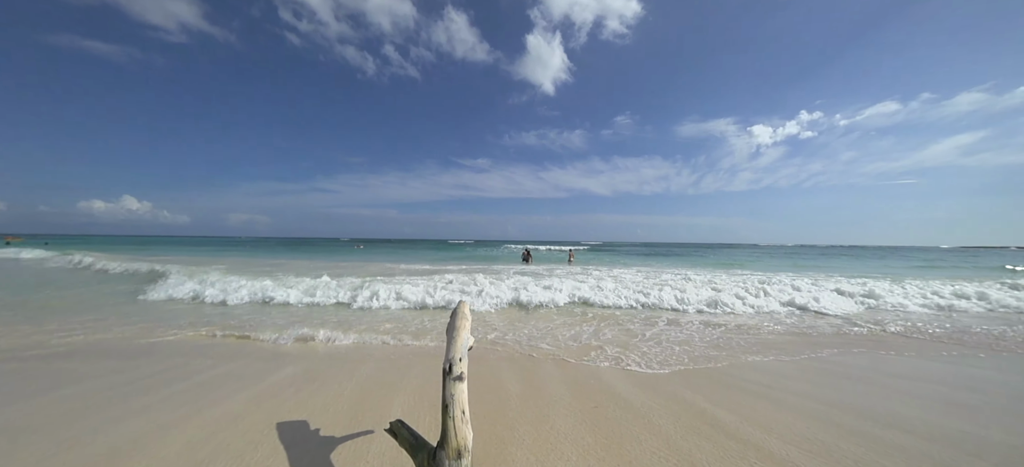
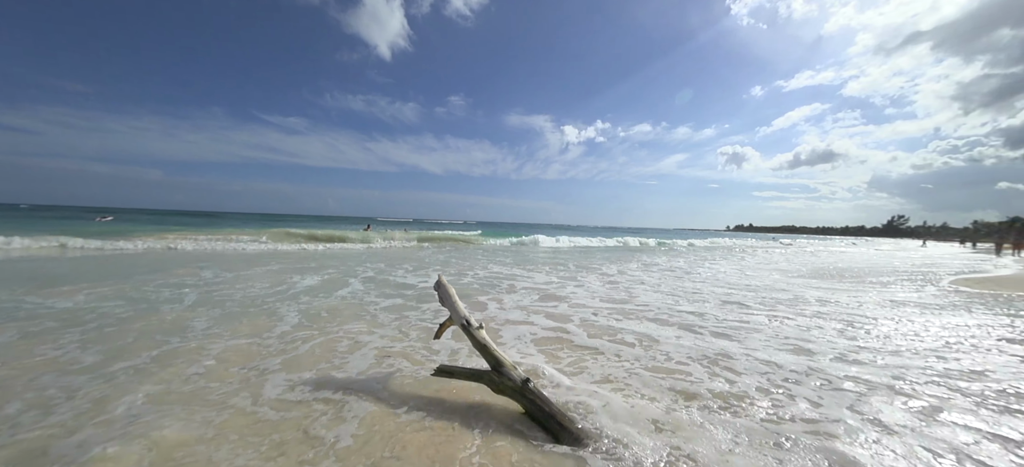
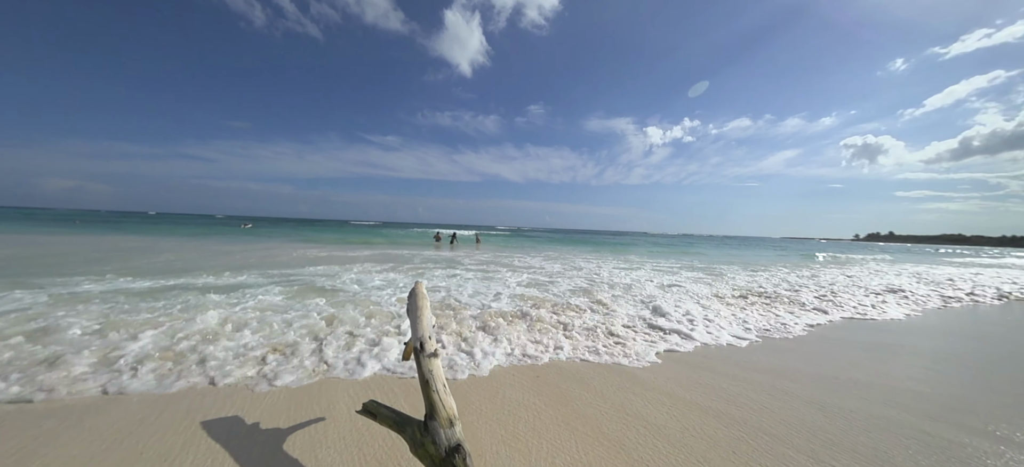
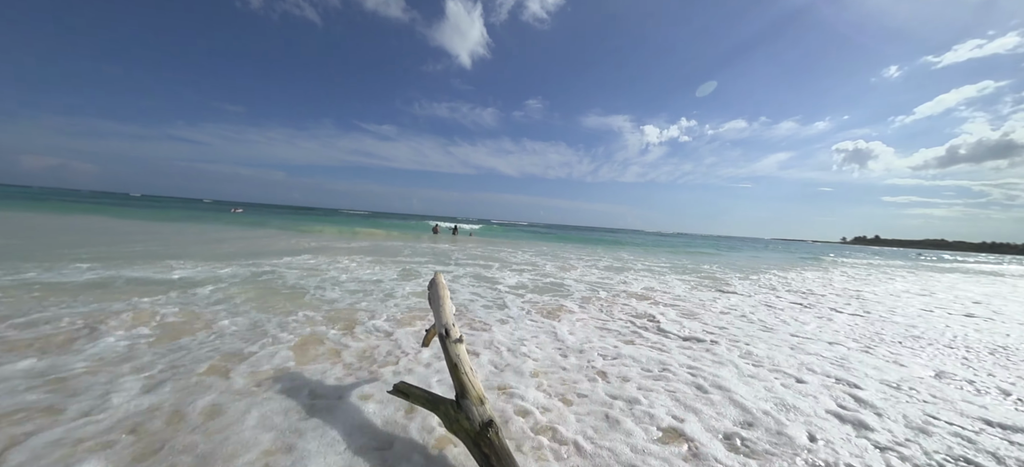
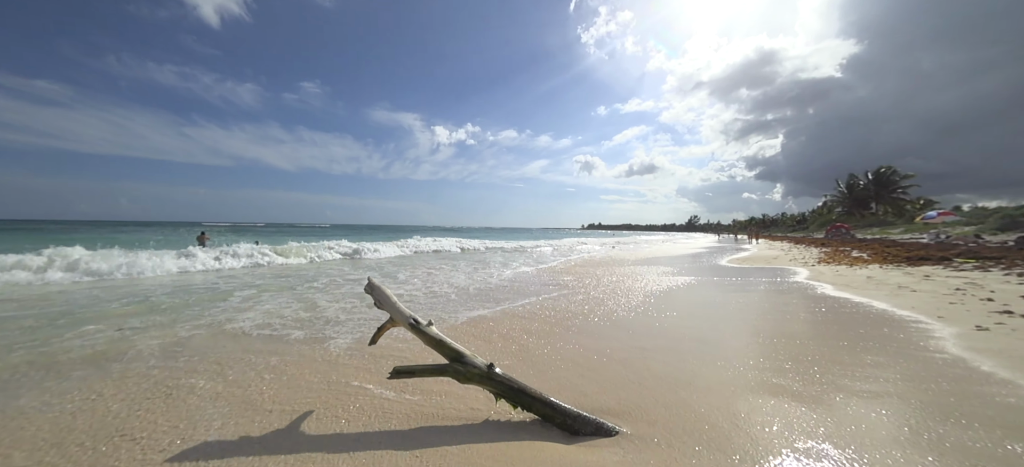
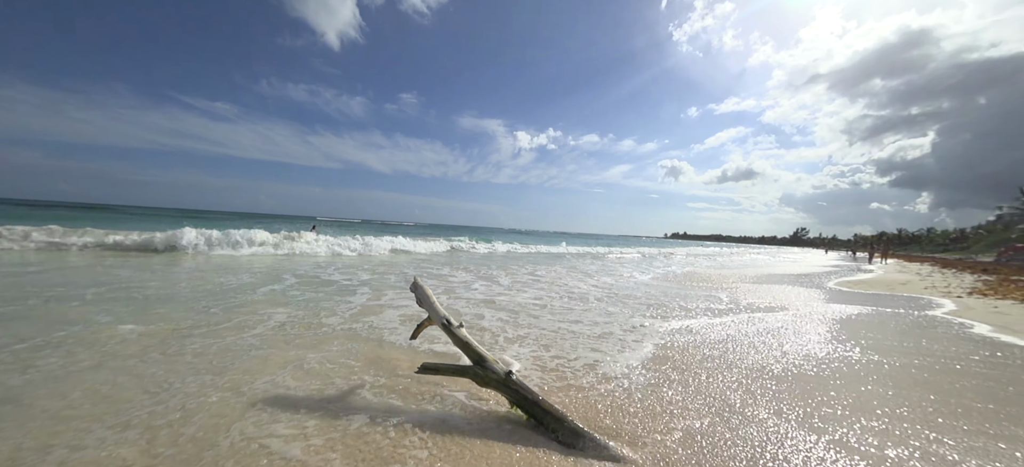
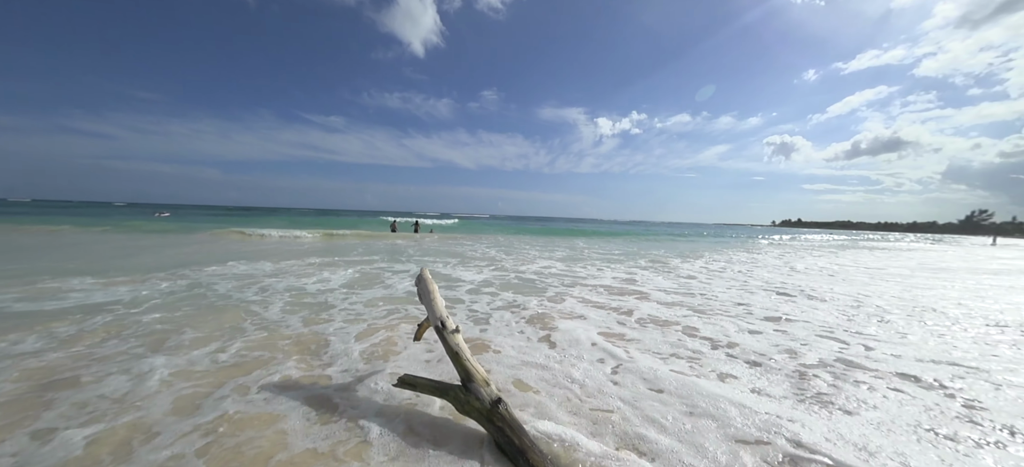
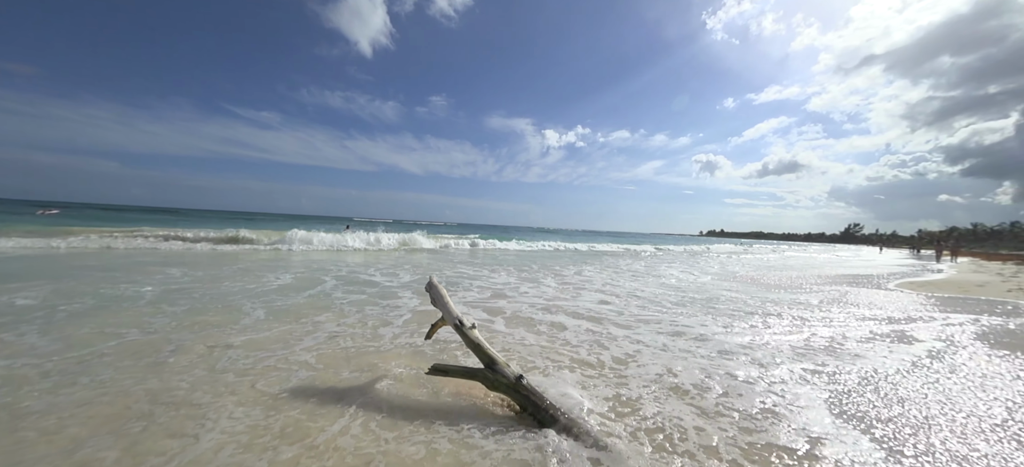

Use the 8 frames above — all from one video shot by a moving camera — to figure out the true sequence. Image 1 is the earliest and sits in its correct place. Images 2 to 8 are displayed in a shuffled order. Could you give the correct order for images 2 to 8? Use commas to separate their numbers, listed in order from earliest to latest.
3, 4, 7, 2, 8, 6, 5
